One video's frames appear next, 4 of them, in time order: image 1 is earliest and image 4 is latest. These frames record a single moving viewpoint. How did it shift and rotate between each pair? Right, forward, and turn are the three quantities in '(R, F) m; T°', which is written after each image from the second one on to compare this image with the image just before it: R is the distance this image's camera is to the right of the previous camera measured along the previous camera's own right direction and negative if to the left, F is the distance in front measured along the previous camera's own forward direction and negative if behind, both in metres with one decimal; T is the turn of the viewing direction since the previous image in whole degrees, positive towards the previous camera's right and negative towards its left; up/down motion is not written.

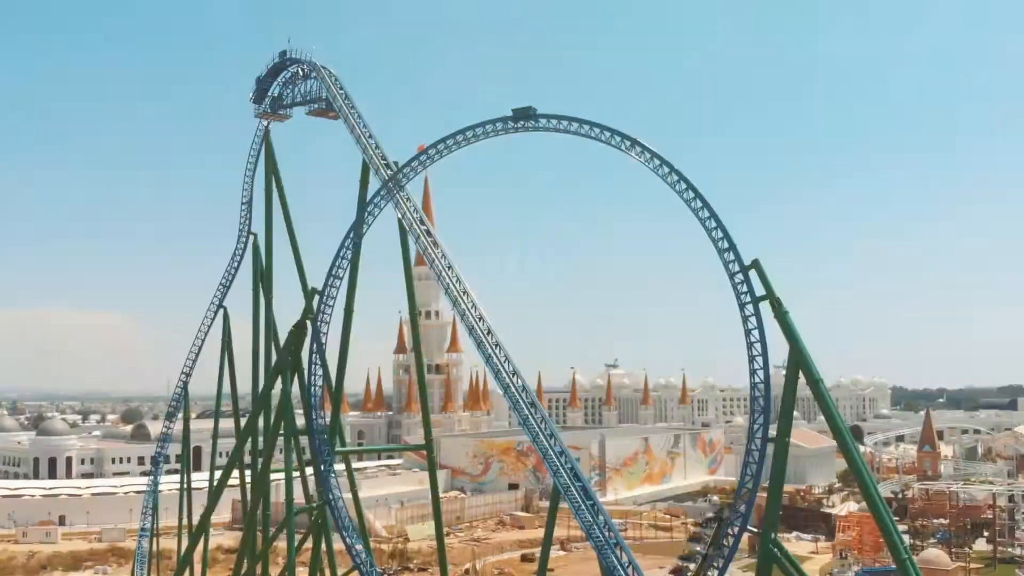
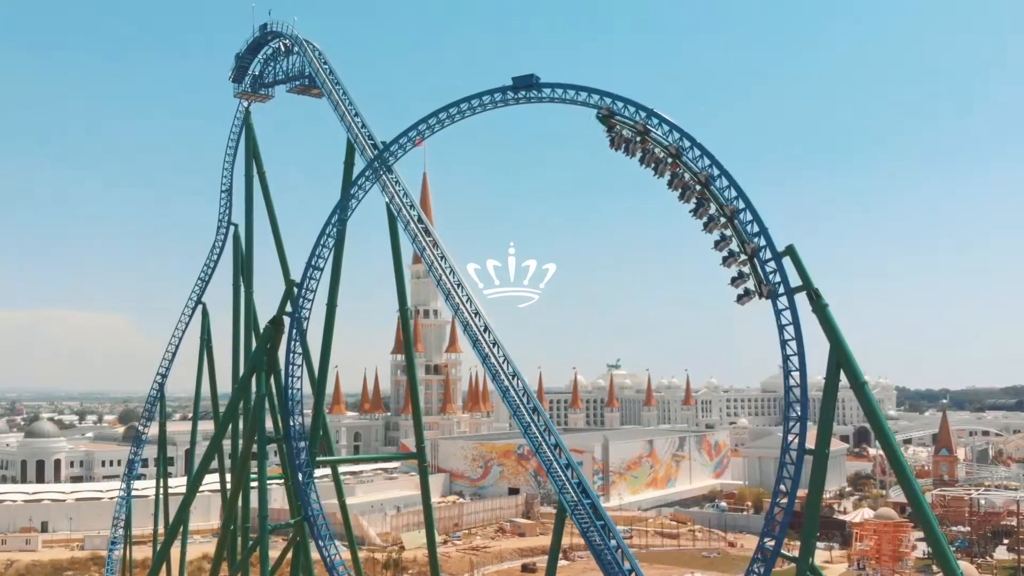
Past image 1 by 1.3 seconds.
(0.0, +1.7) m; 0°
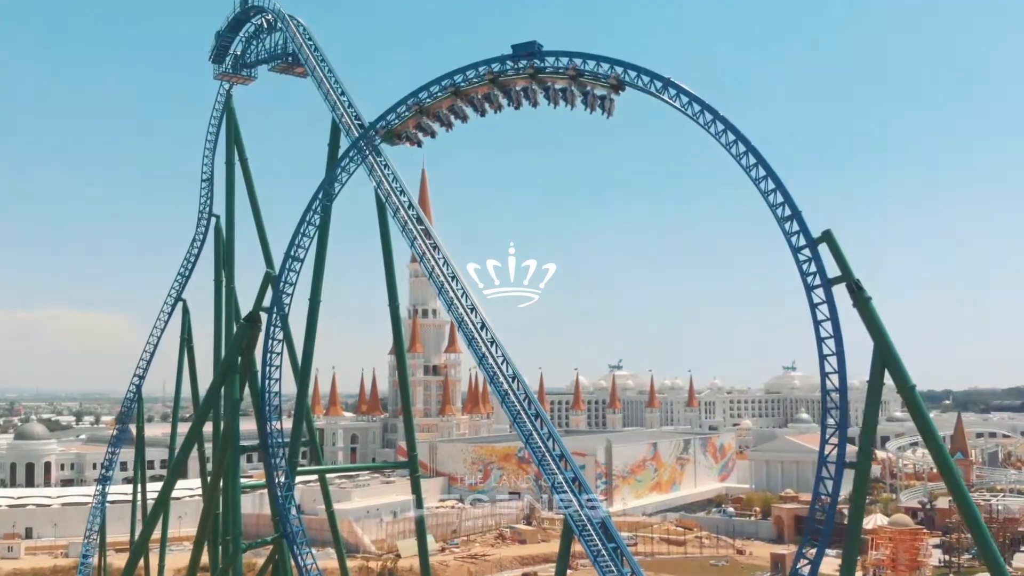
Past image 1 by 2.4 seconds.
(0.0, +1.4) m; 0°
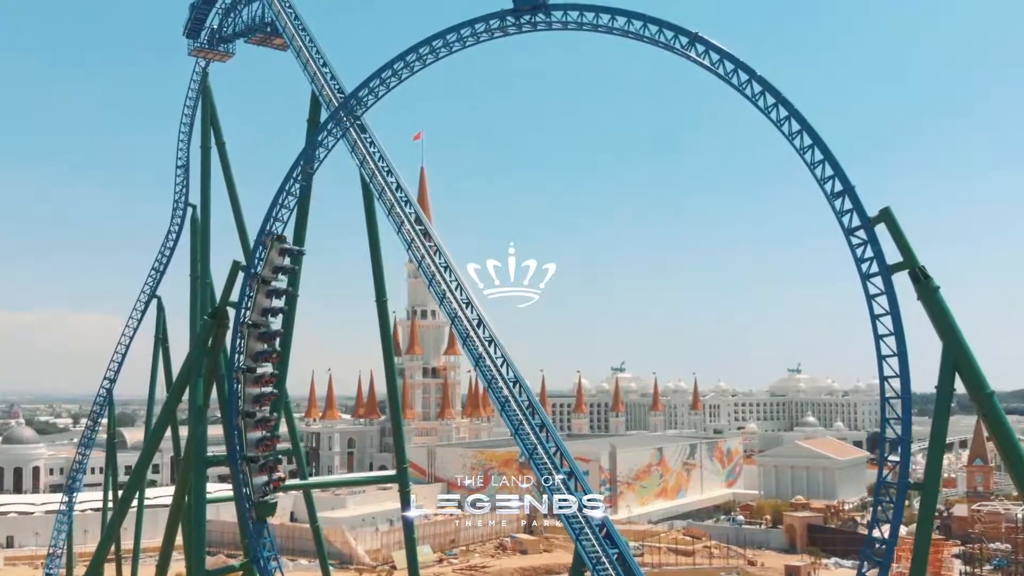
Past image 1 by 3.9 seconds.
(0.0, +1.6) m; 0°
